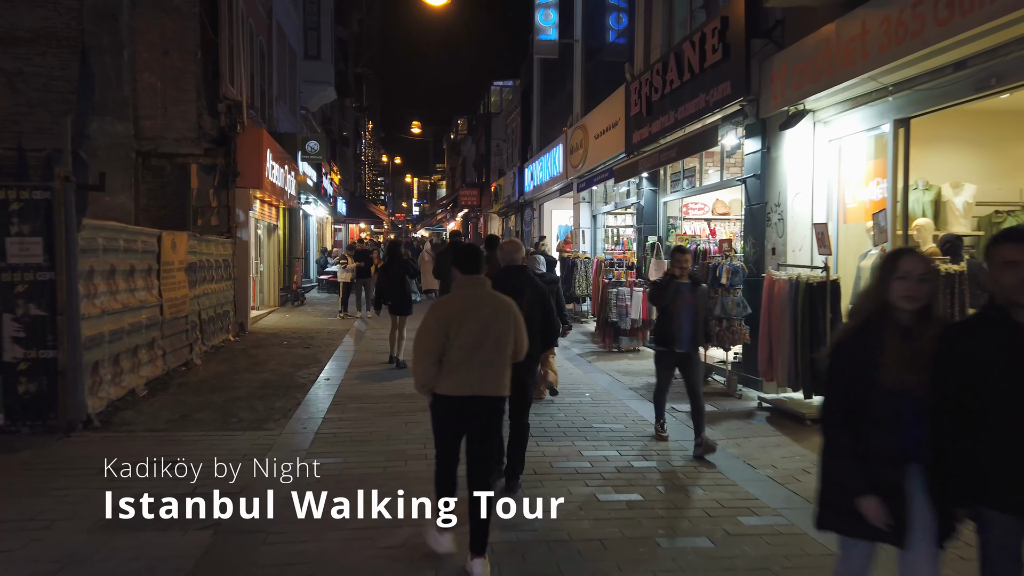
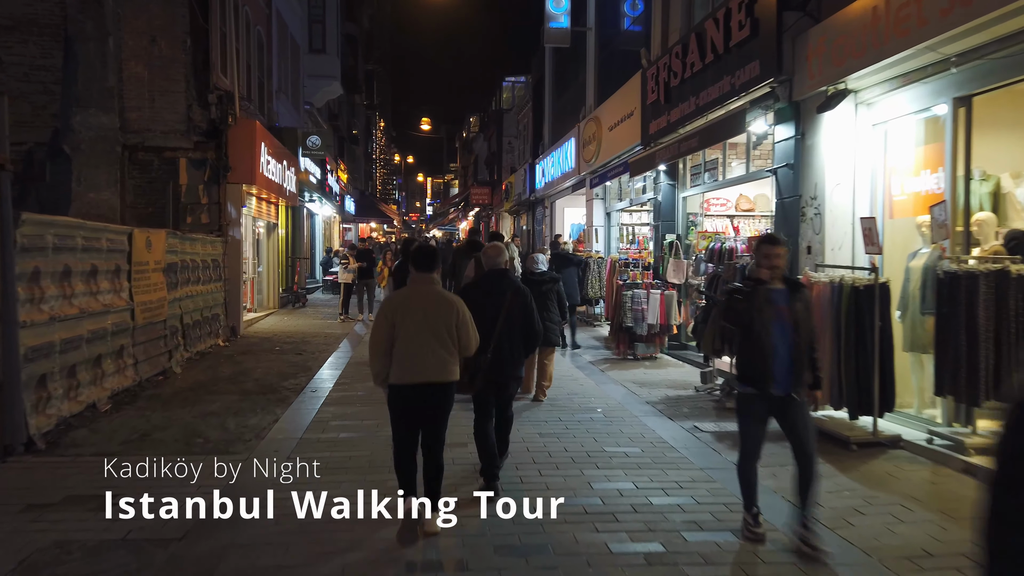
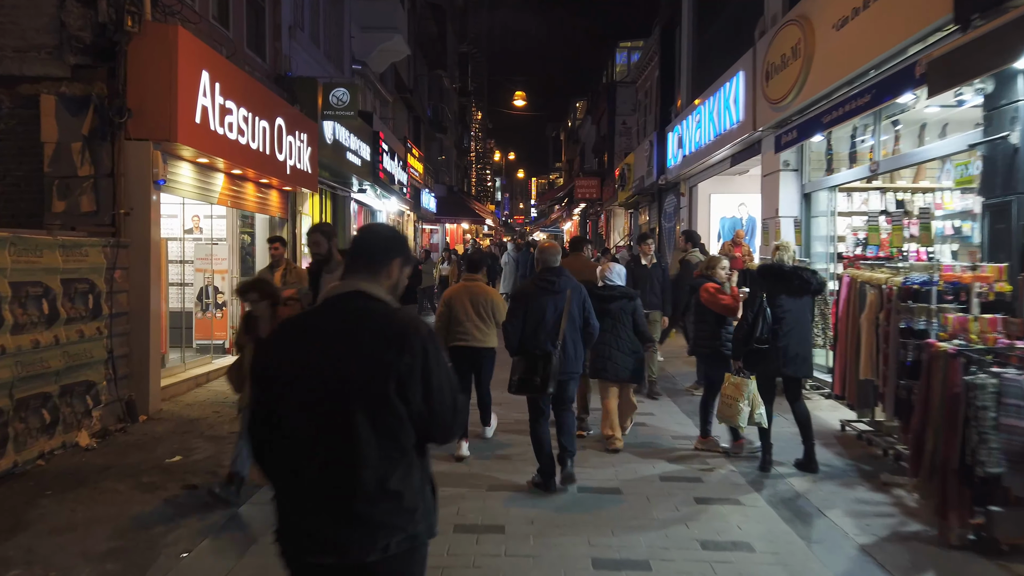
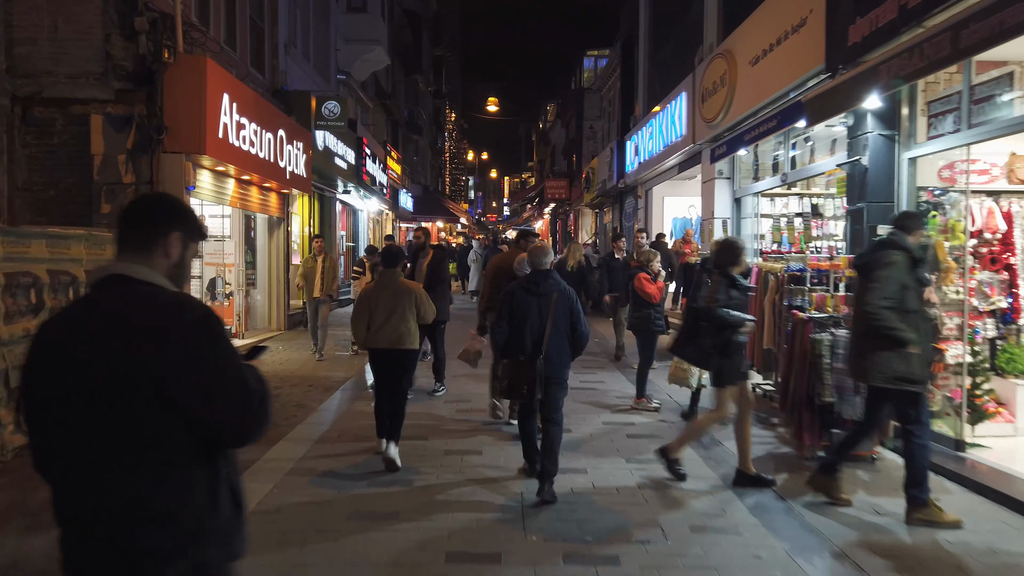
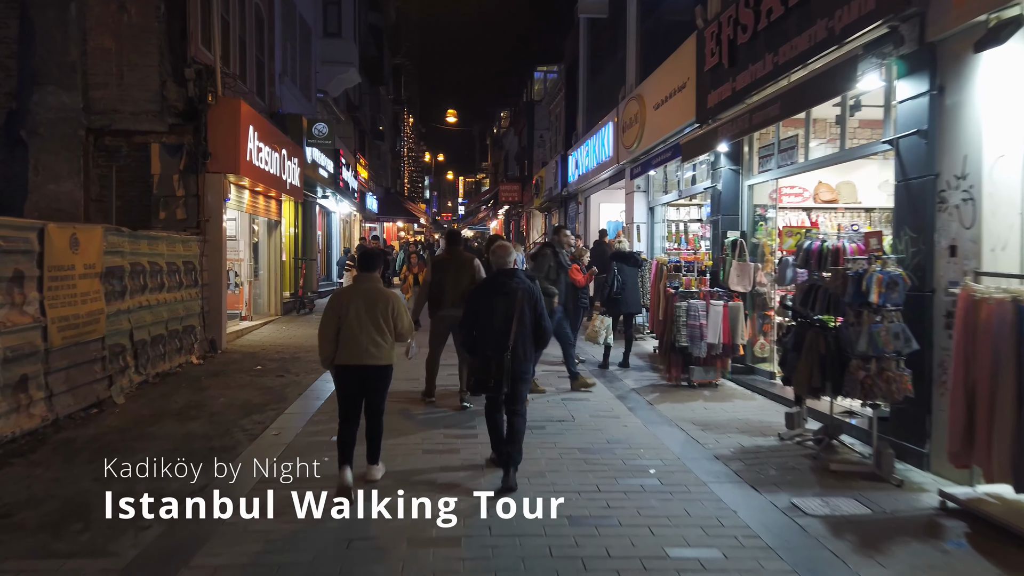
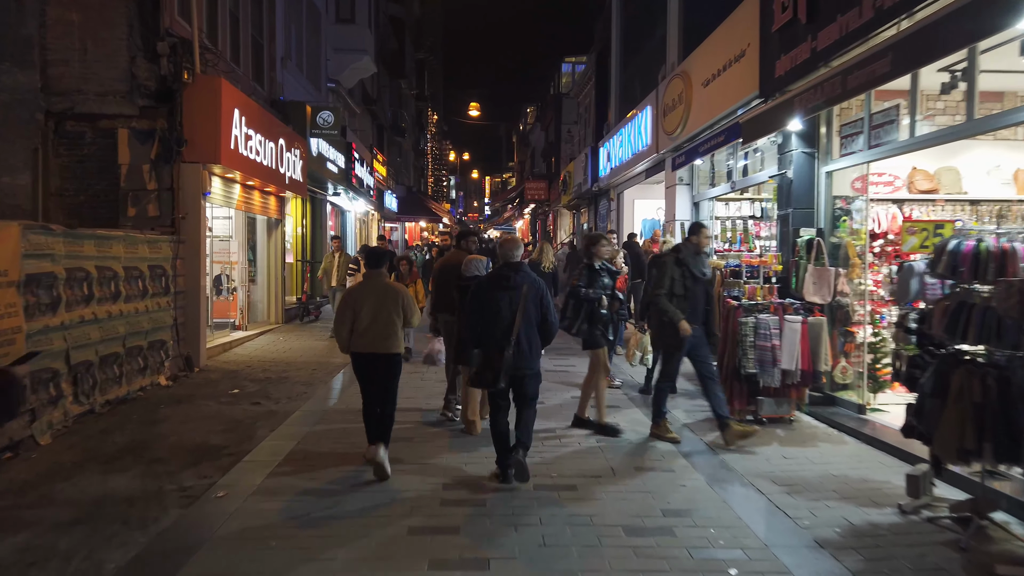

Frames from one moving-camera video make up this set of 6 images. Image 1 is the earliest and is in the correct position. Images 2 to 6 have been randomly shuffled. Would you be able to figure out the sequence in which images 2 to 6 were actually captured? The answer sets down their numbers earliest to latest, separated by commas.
2, 5, 6, 4, 3
